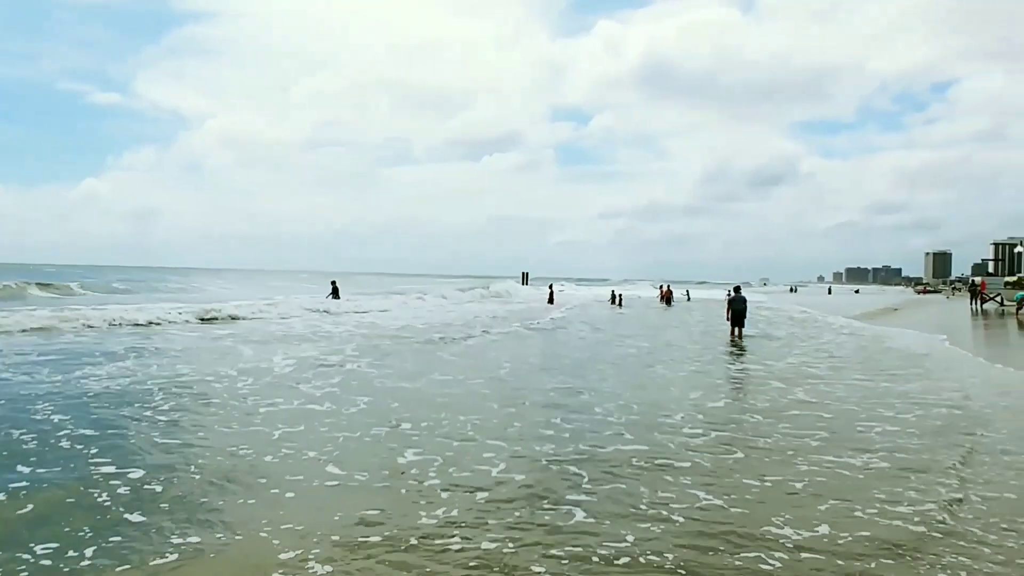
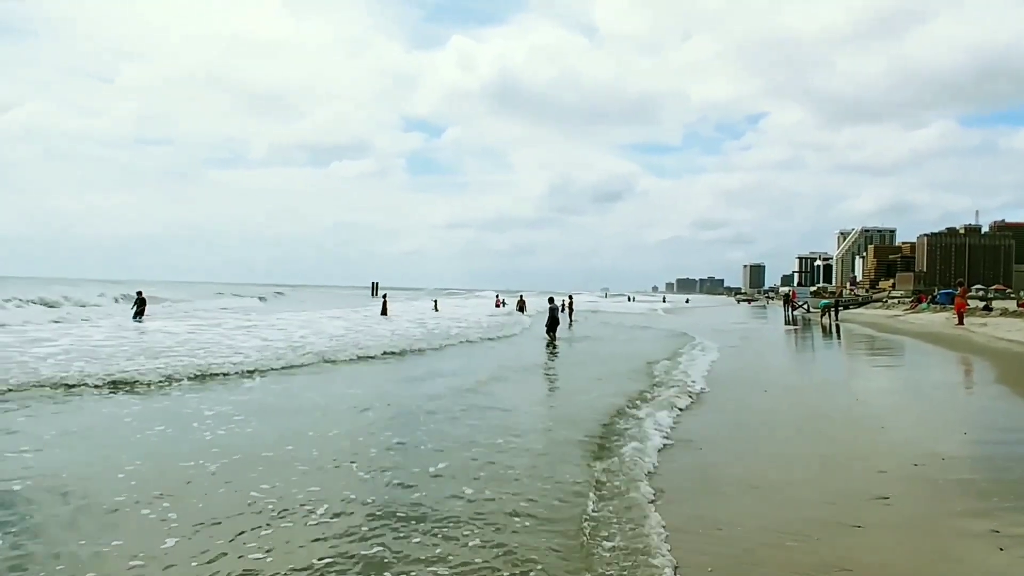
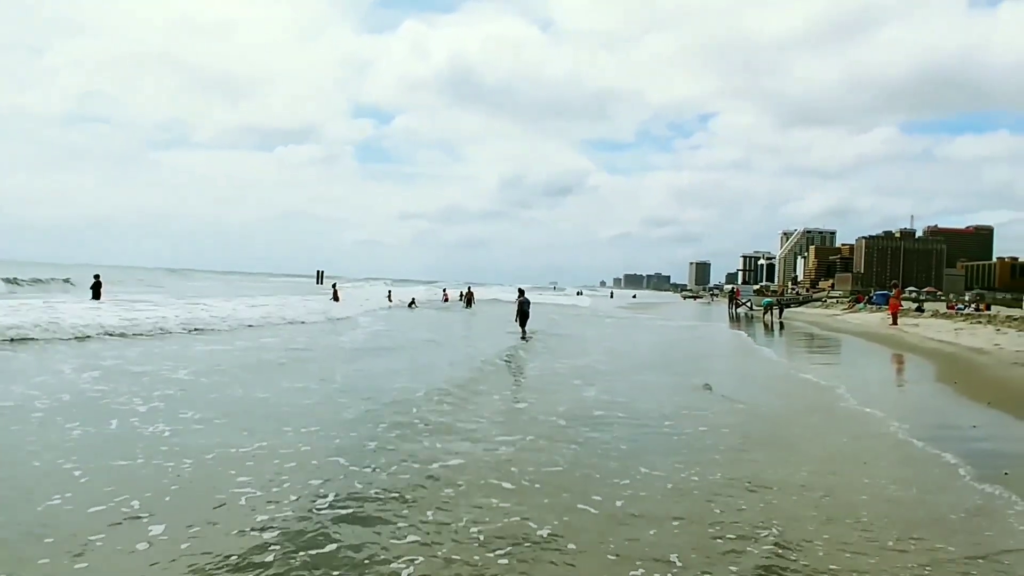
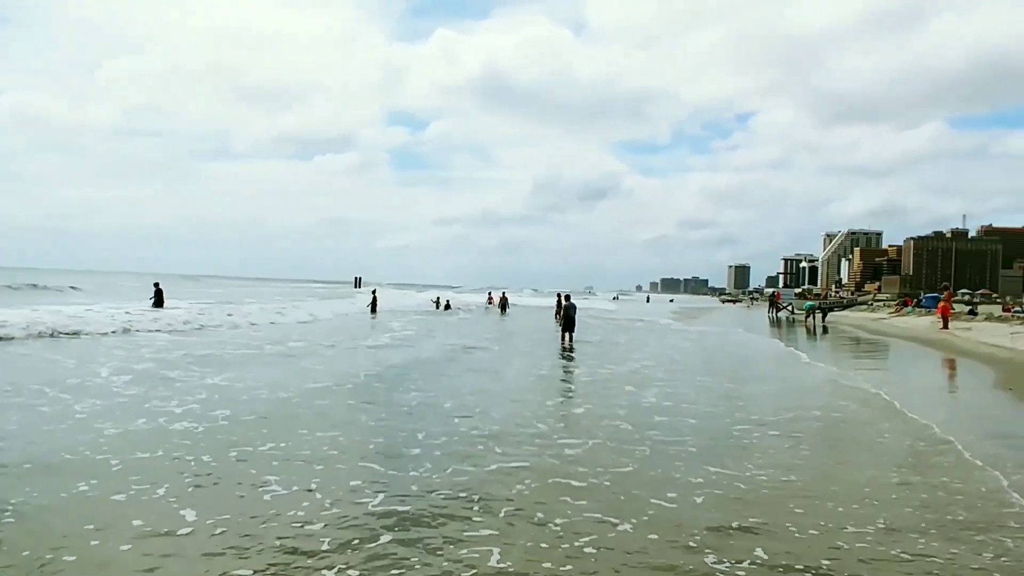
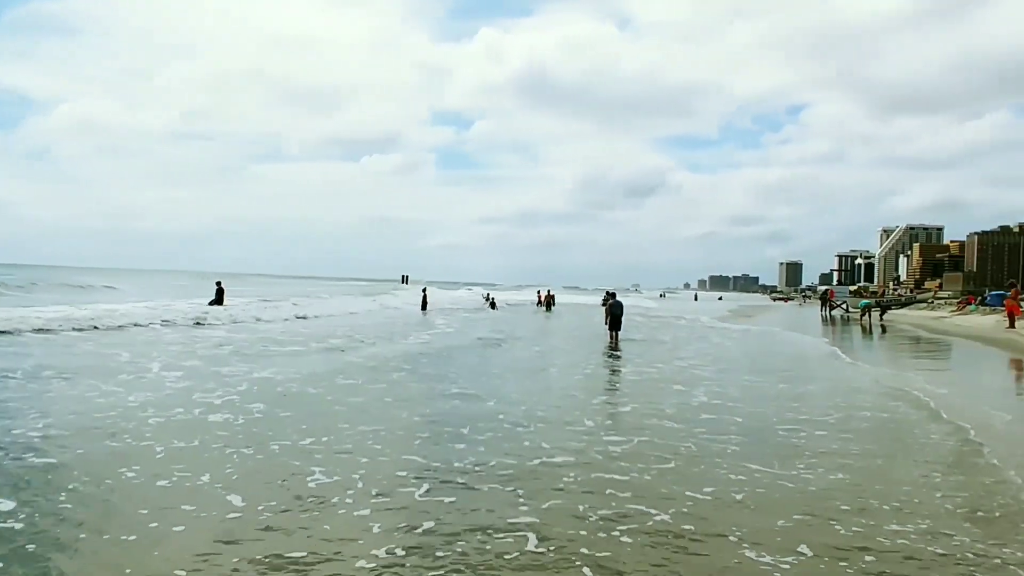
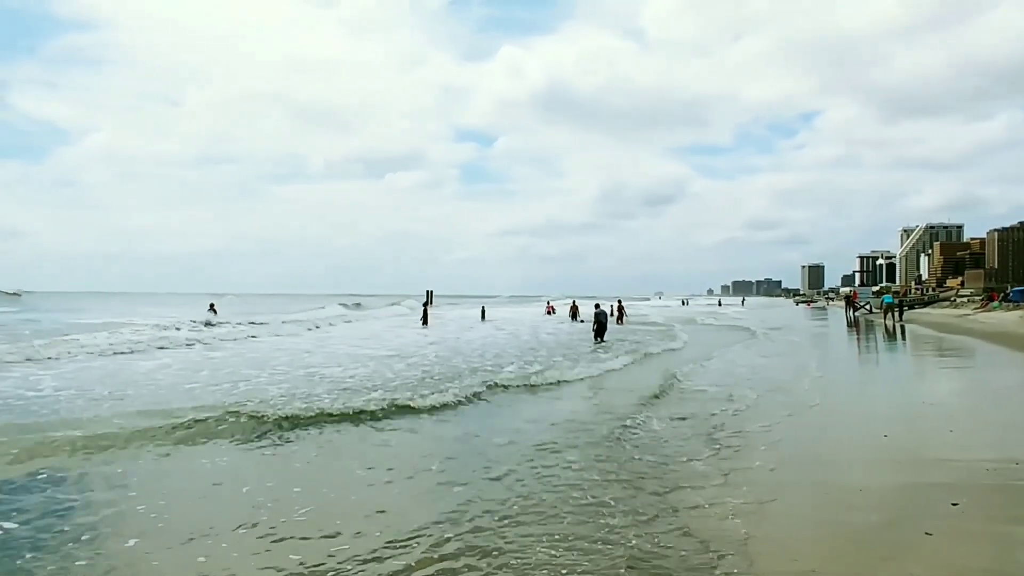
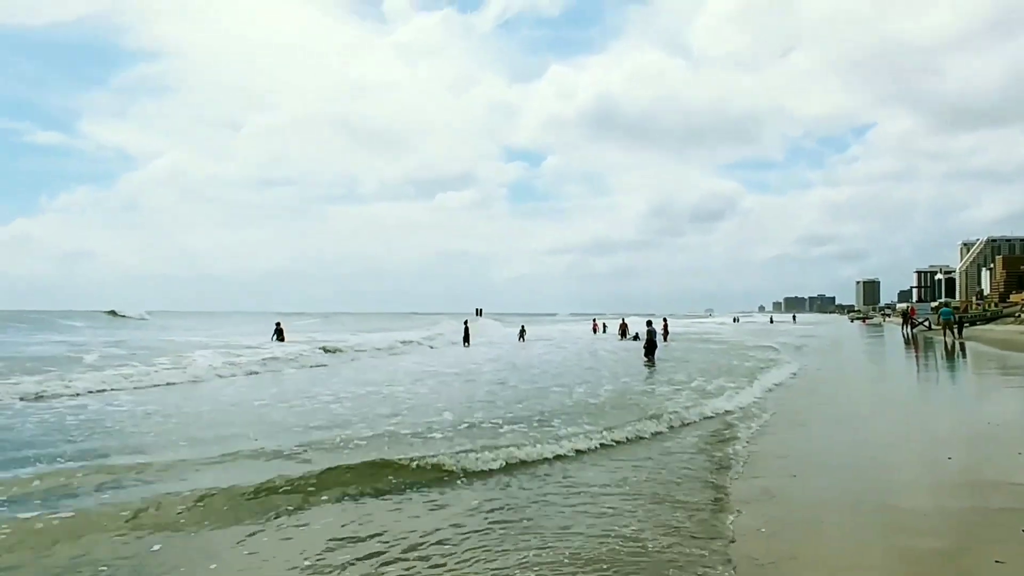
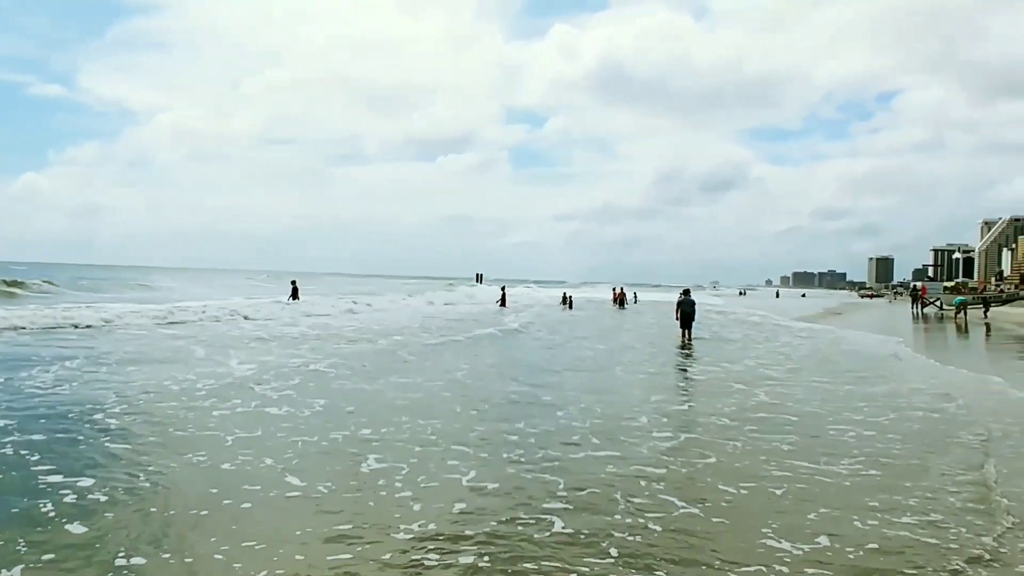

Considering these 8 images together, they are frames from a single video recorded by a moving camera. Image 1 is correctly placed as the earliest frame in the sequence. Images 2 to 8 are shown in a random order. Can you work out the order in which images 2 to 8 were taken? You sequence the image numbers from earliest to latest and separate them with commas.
8, 5, 4, 3, 2, 6, 7
